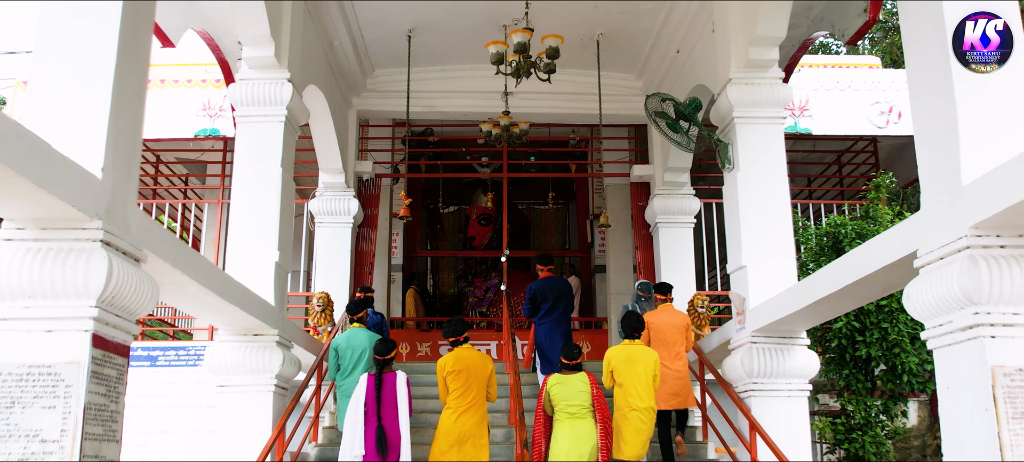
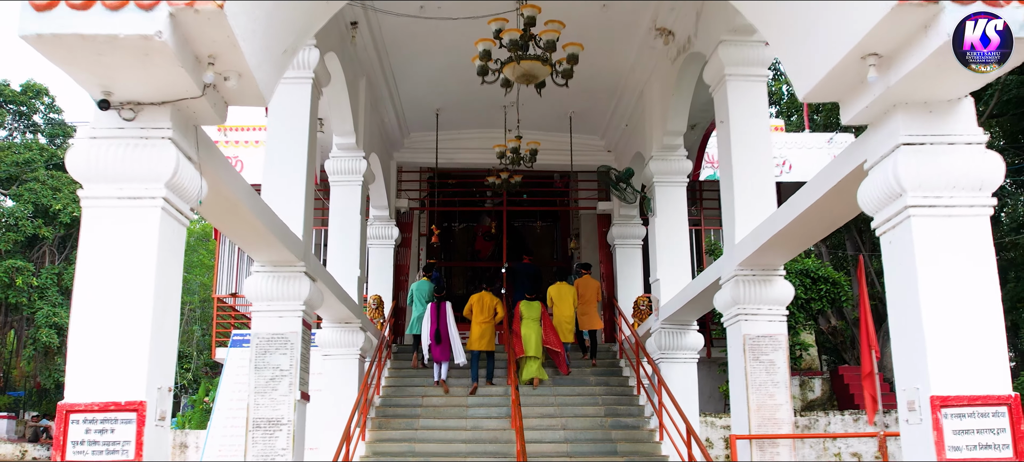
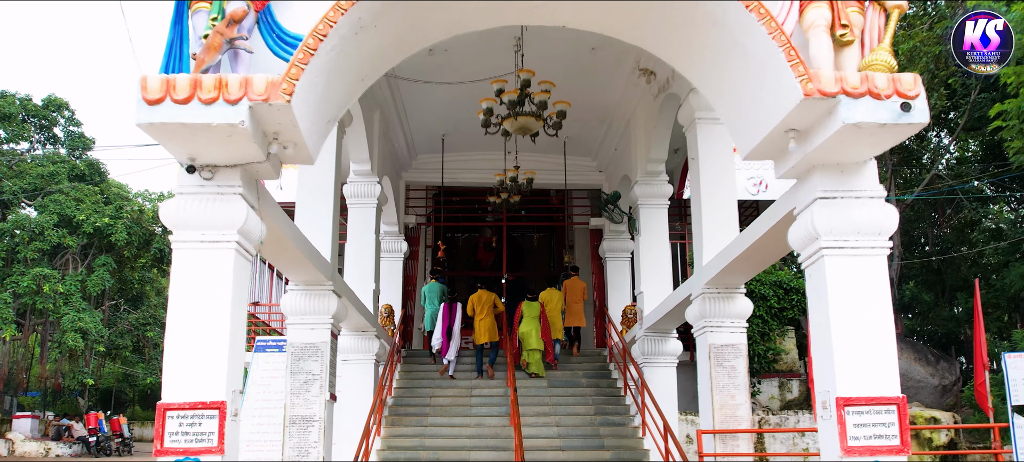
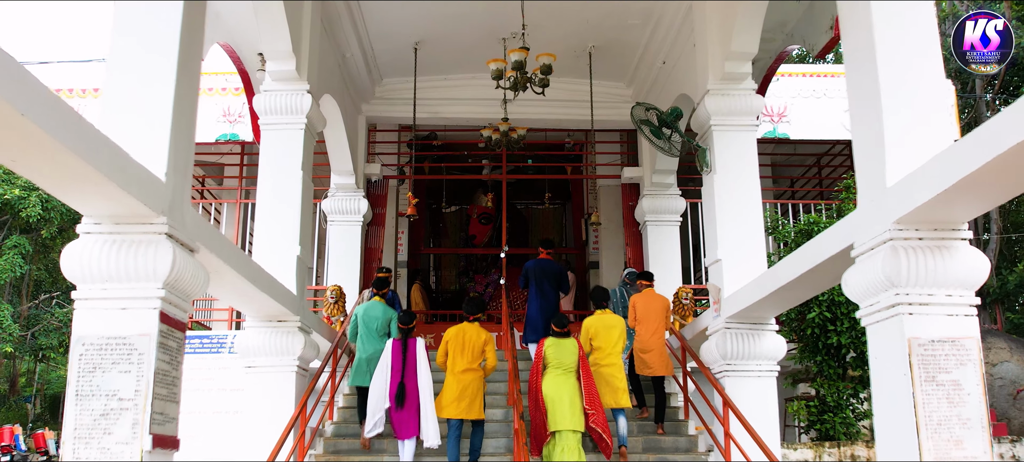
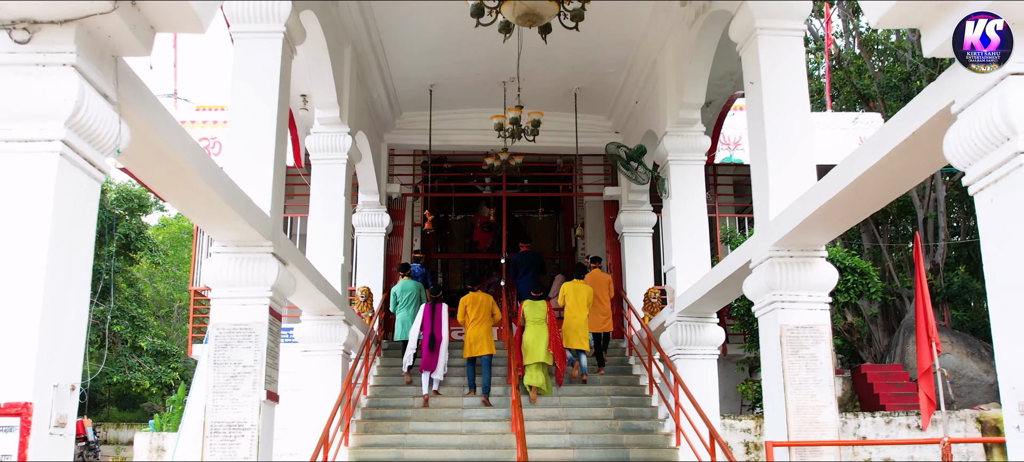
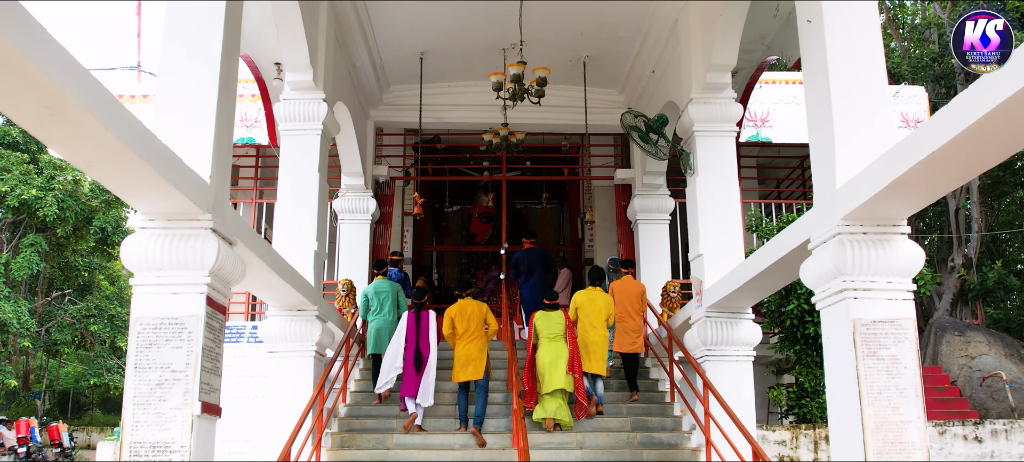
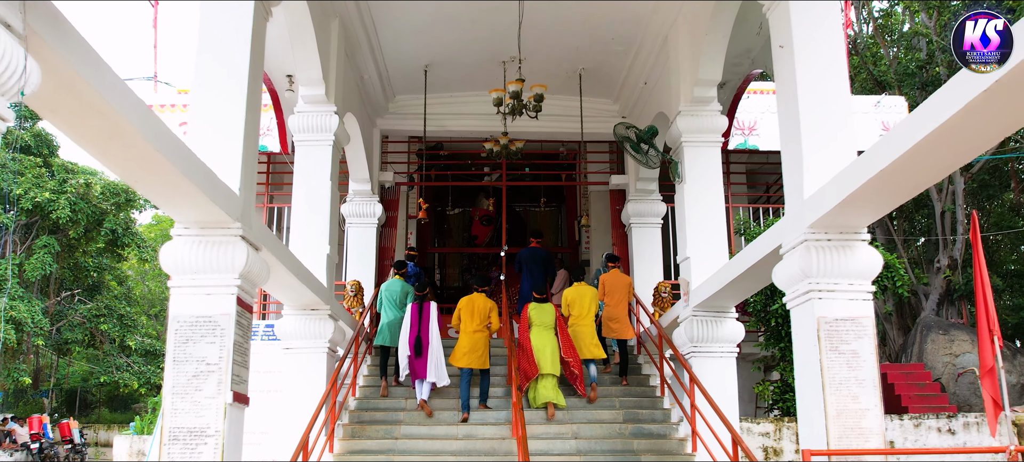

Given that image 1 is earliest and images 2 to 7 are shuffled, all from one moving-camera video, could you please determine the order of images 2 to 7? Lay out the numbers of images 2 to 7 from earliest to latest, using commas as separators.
4, 6, 7, 5, 2, 3
